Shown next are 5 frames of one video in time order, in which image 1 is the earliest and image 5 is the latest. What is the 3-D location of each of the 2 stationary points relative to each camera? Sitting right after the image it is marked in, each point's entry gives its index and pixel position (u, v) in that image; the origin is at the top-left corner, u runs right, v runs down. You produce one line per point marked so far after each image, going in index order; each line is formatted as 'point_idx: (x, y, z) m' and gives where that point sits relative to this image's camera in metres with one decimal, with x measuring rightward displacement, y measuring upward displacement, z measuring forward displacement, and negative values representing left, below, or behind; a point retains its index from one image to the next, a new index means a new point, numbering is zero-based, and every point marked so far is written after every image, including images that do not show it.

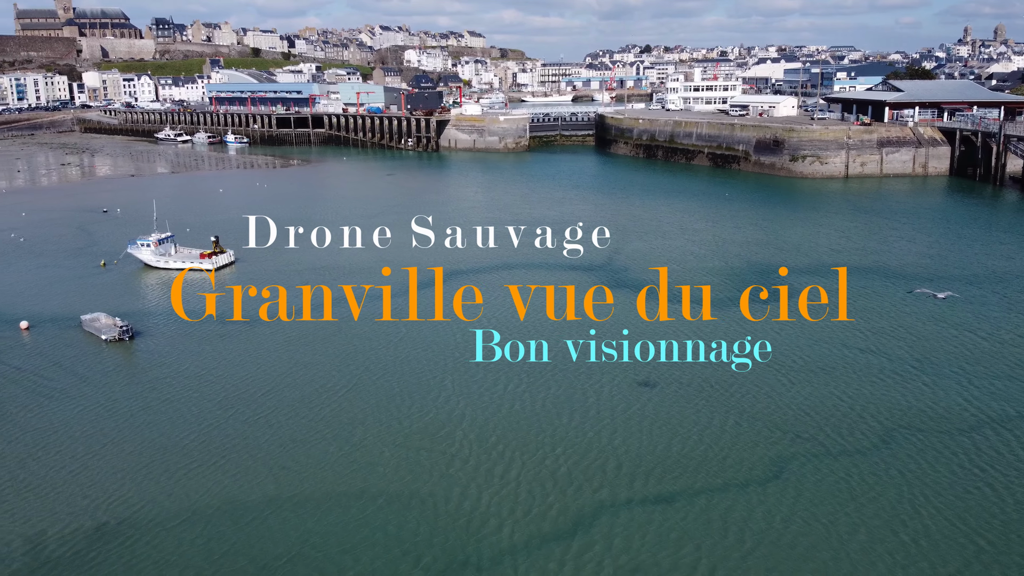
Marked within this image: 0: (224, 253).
0: (-5.4, +0.6, +15.5) m
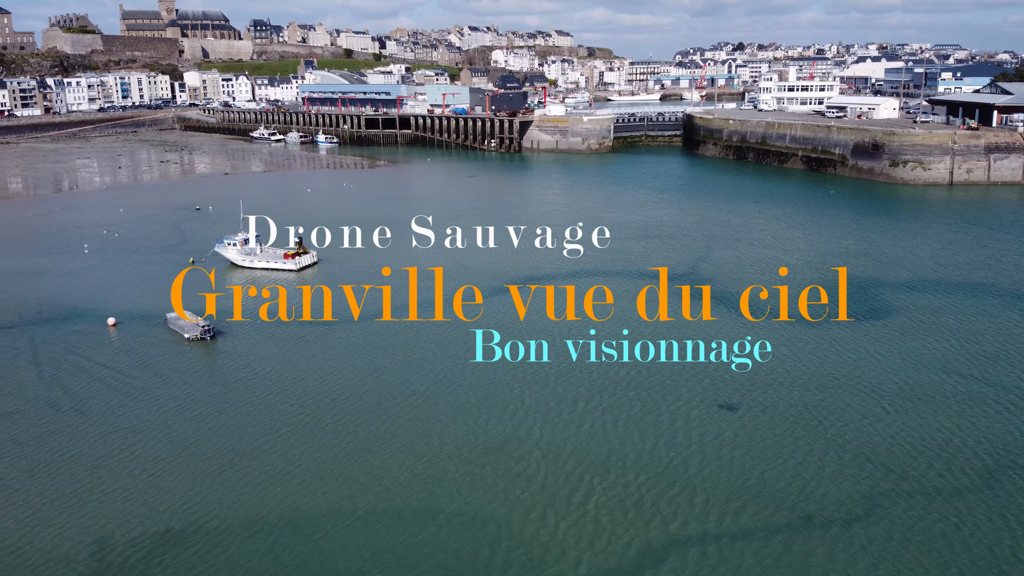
0: (-3.9, +0.6, +15.7) m
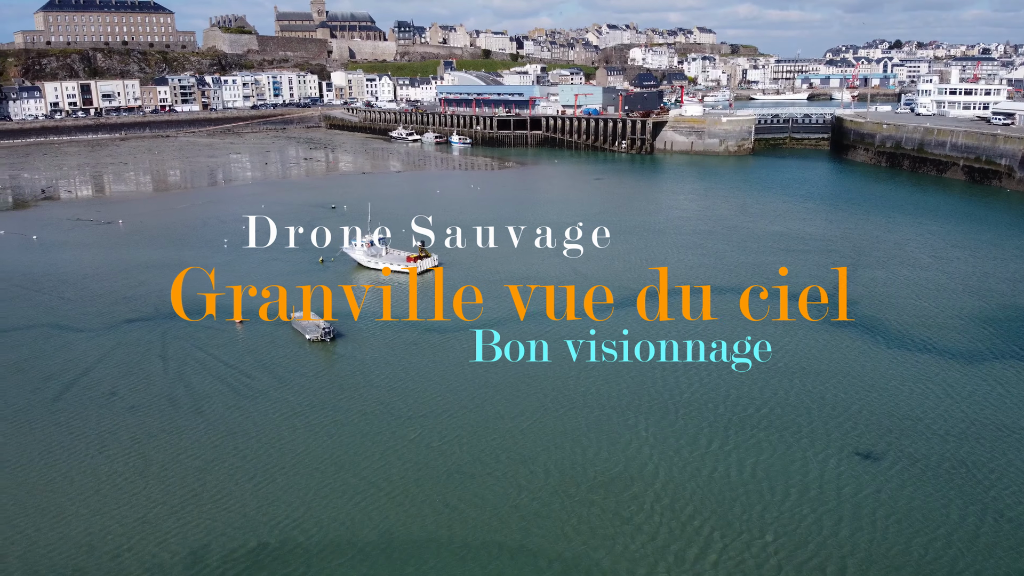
0: (-1.6, +0.6, +15.6) m
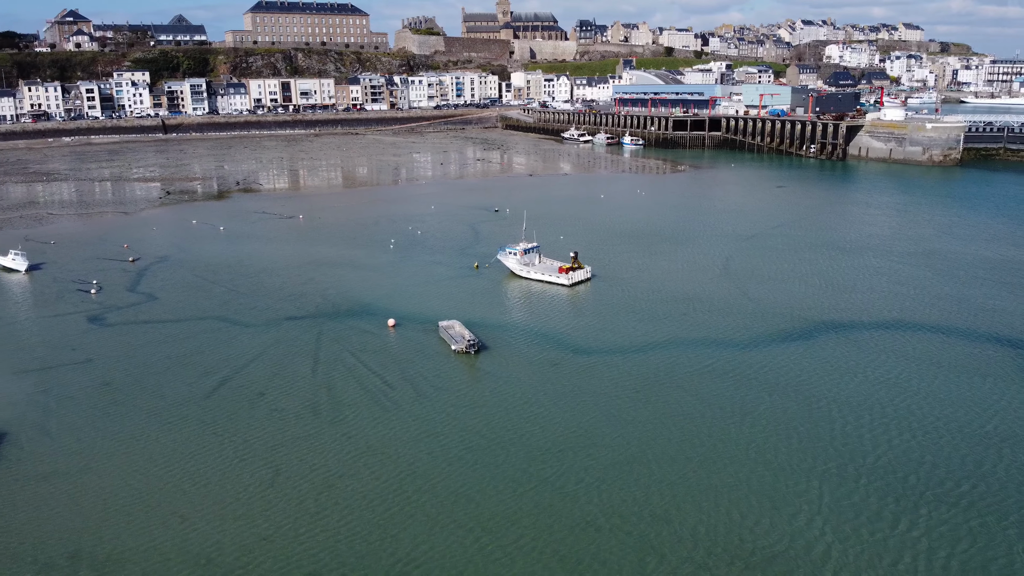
0: (+1.3, +0.3, +14.9) m
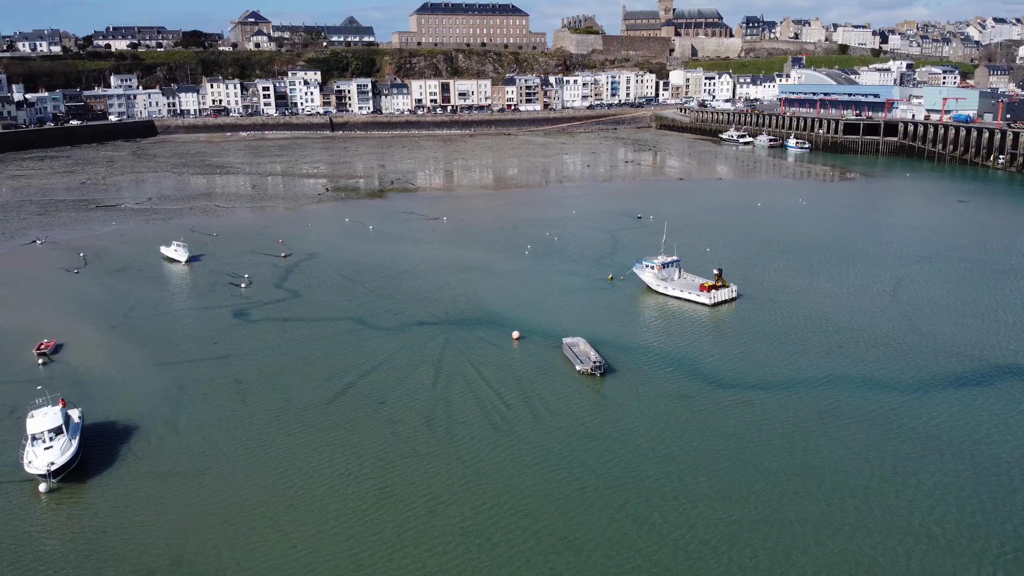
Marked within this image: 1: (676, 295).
0: (+3.6, 0.0, +13.8) m
1: (+2.8, -0.1, +14.2) m
